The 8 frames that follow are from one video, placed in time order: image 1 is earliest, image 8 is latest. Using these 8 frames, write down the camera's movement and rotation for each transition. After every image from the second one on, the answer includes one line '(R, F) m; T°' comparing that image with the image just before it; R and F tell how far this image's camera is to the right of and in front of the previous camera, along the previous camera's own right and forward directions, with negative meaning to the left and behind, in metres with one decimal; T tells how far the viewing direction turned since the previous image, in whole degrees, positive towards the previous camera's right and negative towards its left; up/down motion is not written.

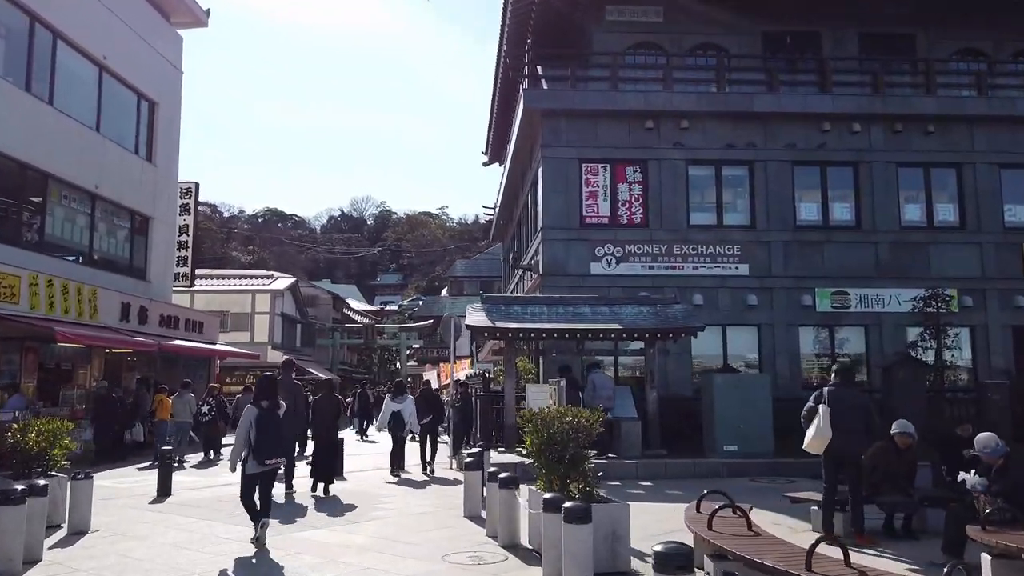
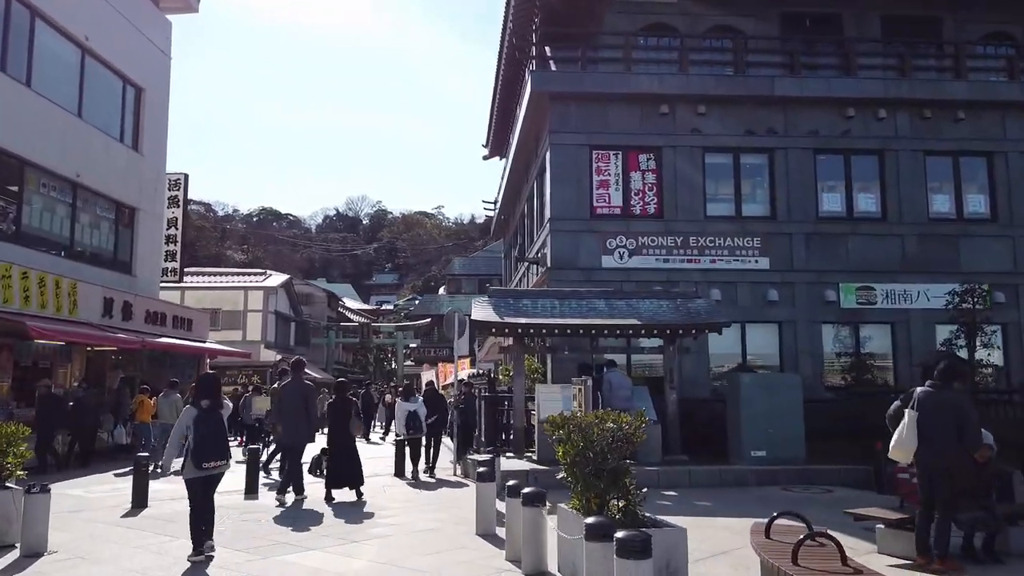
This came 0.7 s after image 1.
(-0.3, +1.1) m; 0°
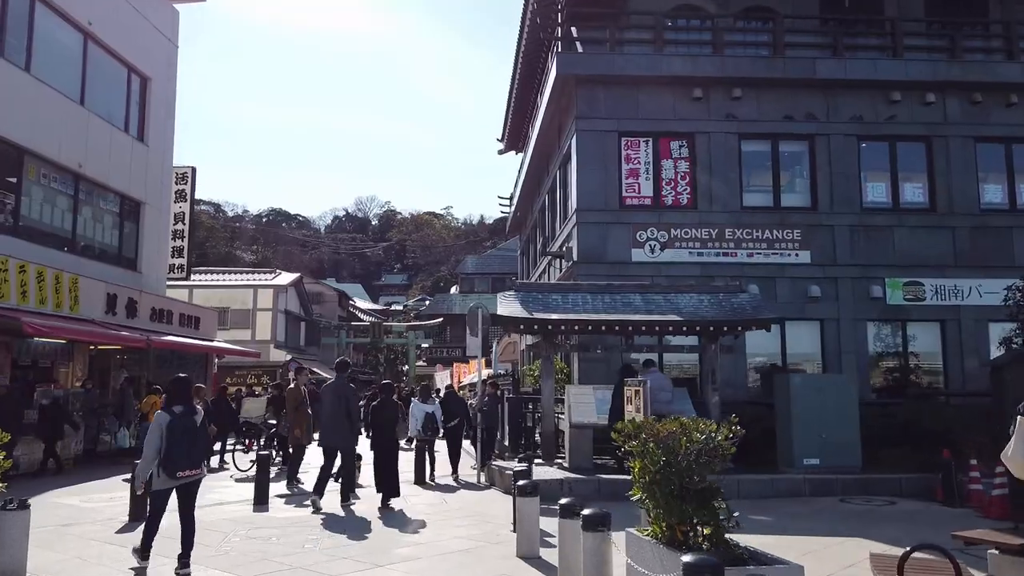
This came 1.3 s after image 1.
(-0.3, +1.0) m; -1°
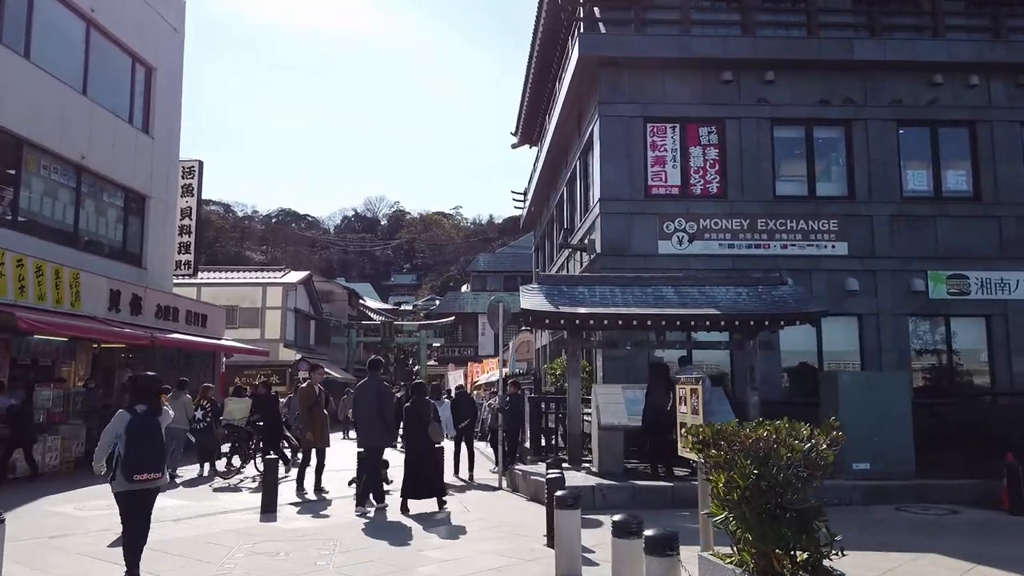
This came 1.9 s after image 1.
(-0.2, +0.8) m; -1°
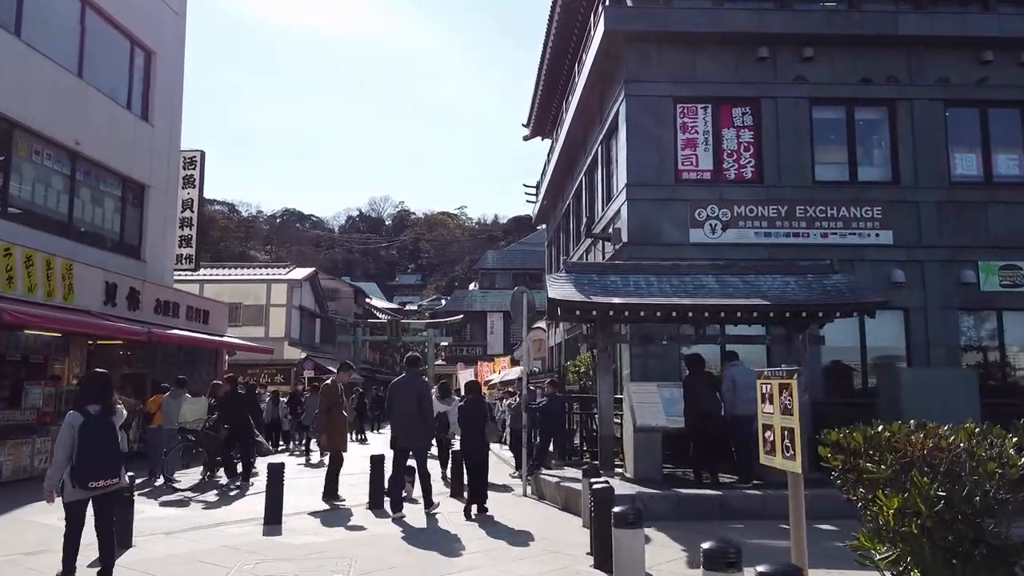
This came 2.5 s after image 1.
(-0.3, +1.0) m; 0°
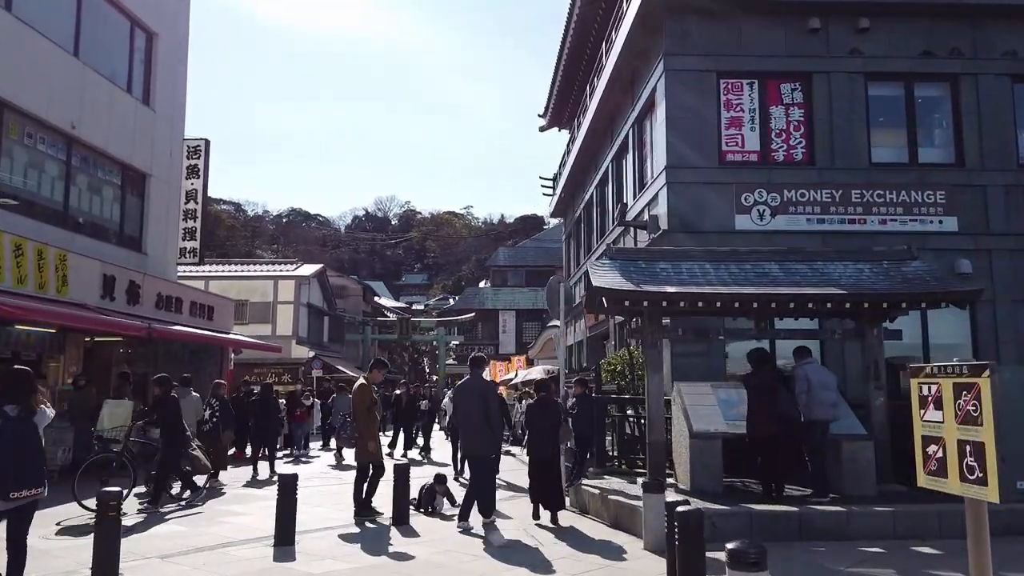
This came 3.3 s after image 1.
(-0.4, +1.1) m; 0°
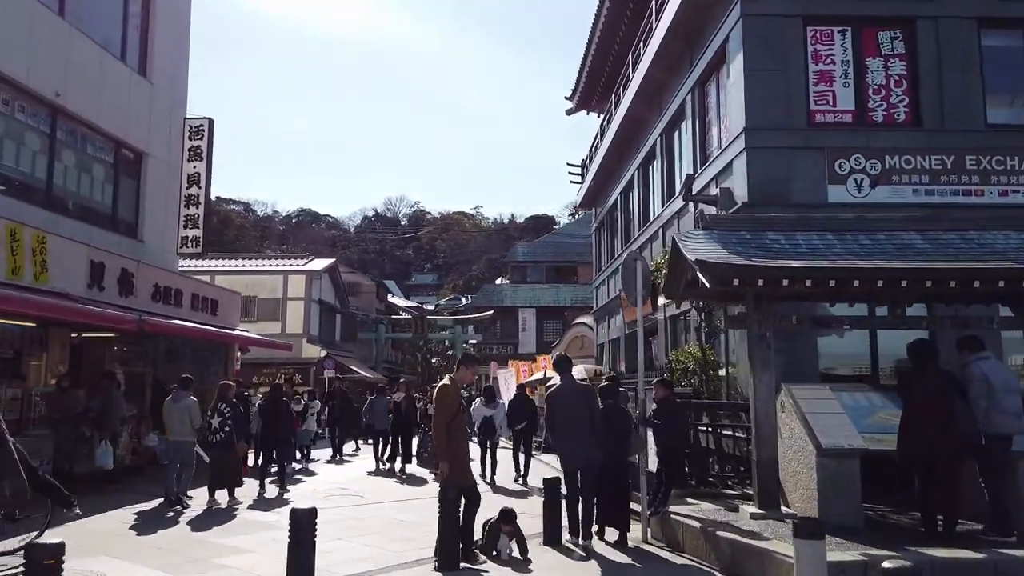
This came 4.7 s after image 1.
(-0.6, +2.0) m; -1°
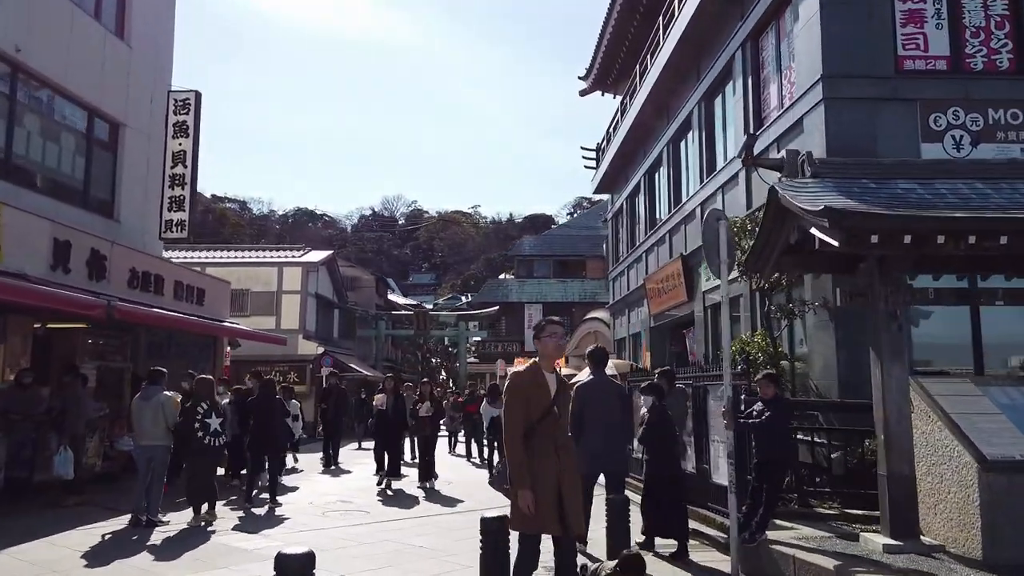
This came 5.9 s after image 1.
(-0.5, +1.7) m; 0°
